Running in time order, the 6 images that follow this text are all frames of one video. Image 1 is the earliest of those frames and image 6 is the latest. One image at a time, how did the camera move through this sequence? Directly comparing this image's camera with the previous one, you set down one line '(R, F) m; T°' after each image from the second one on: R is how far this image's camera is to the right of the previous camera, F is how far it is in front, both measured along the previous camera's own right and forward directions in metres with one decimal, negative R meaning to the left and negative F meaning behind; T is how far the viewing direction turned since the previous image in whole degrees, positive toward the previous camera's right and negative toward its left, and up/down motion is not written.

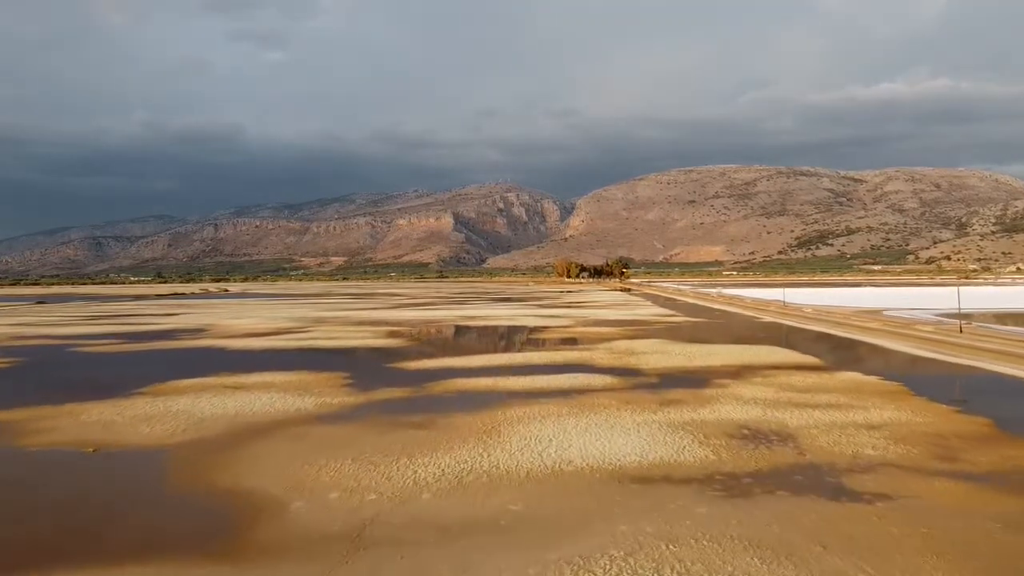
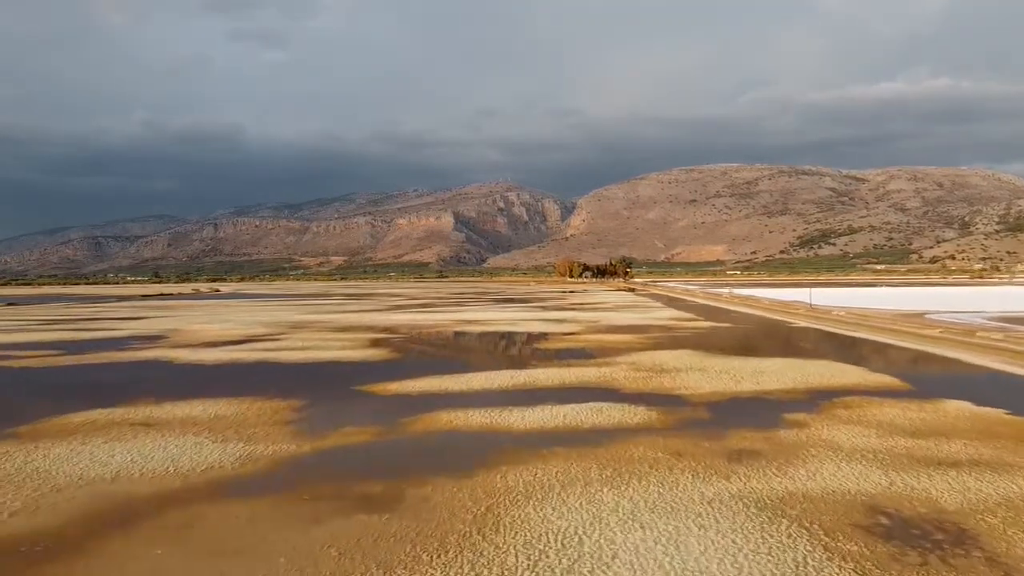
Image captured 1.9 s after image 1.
(0.0, +4.1) m; 0°
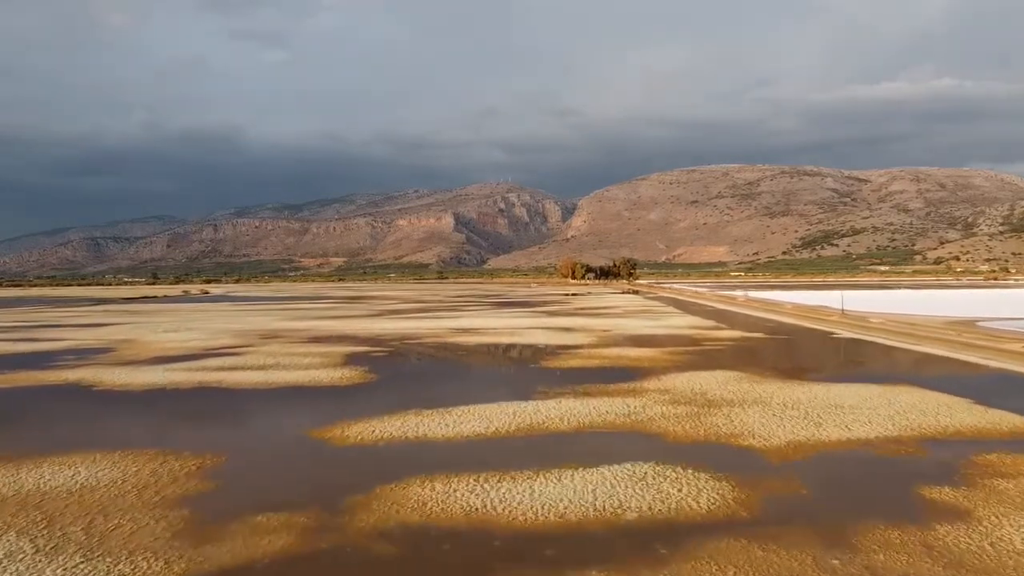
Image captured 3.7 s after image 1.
(0.0, +4.1) m; 0°
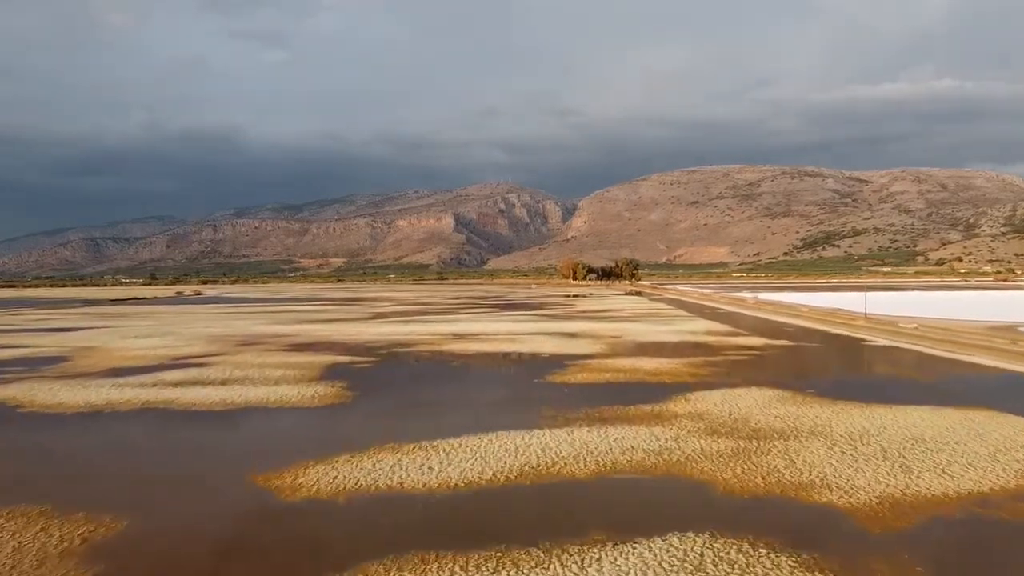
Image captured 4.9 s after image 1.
(0.0, +2.7) m; 0°
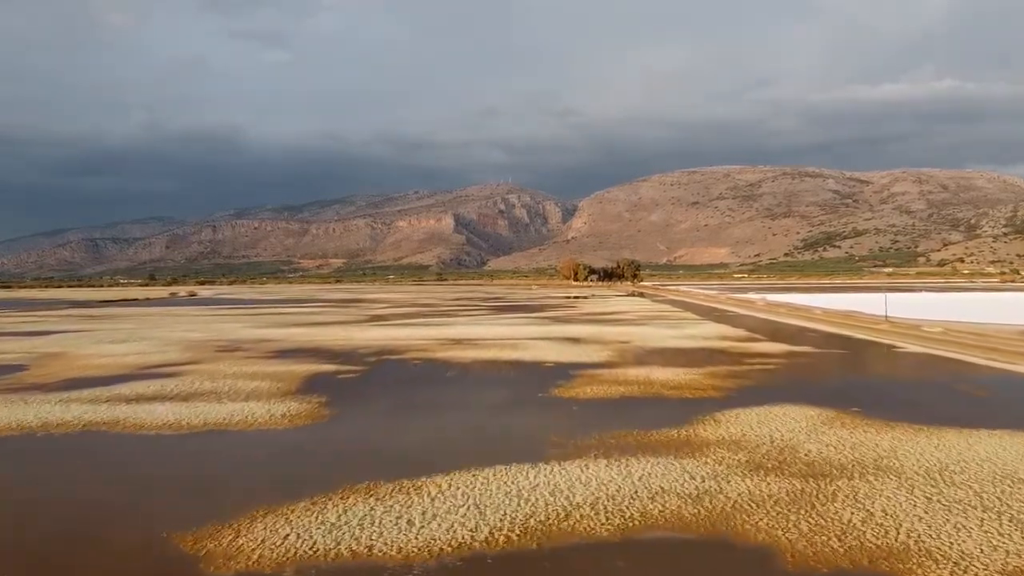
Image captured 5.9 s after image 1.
(0.0, +2.1) m; 0°
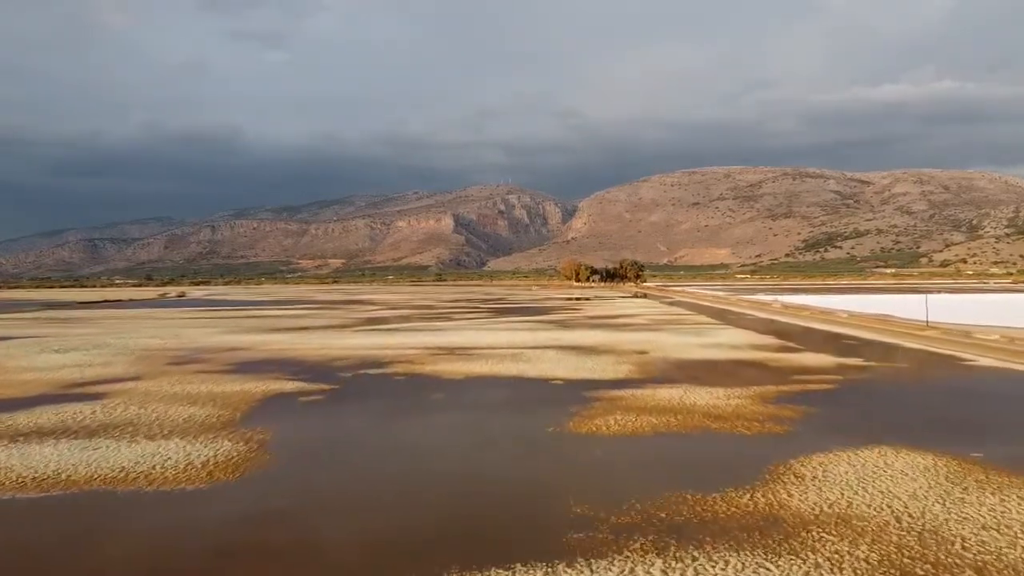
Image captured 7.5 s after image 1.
(0.0, +3.6) m; 0°
